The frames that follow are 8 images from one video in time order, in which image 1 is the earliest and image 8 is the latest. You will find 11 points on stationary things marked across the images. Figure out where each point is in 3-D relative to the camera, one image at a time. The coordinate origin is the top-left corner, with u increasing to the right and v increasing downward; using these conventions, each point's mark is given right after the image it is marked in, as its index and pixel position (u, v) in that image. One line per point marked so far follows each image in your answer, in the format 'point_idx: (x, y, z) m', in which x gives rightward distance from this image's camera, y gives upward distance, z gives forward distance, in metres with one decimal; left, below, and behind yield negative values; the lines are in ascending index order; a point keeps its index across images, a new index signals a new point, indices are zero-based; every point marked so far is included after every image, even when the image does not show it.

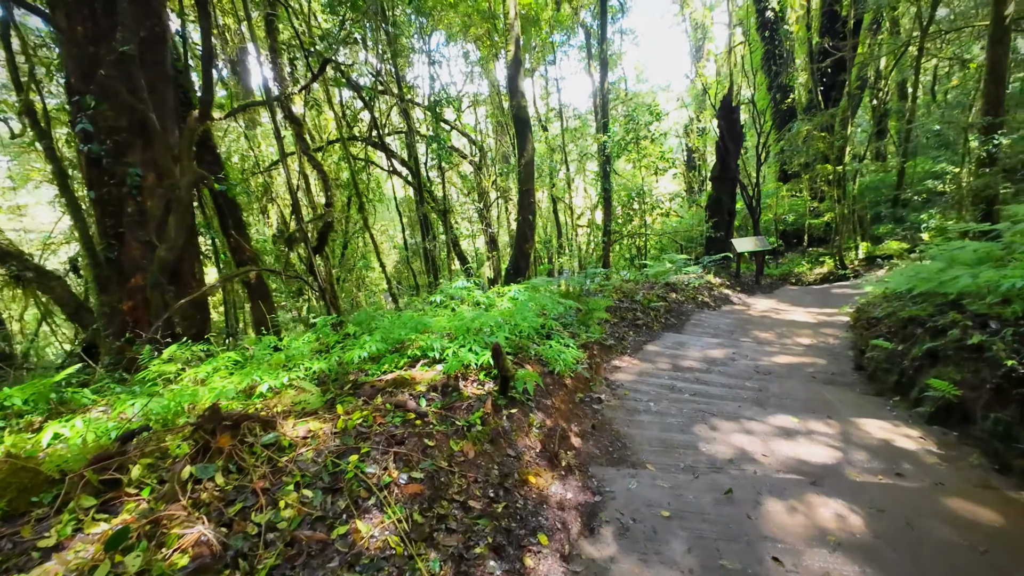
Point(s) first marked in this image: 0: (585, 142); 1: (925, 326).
0: (+2.5, +4.9, +14.9) m
1: (+3.8, -0.4, +3.9) m
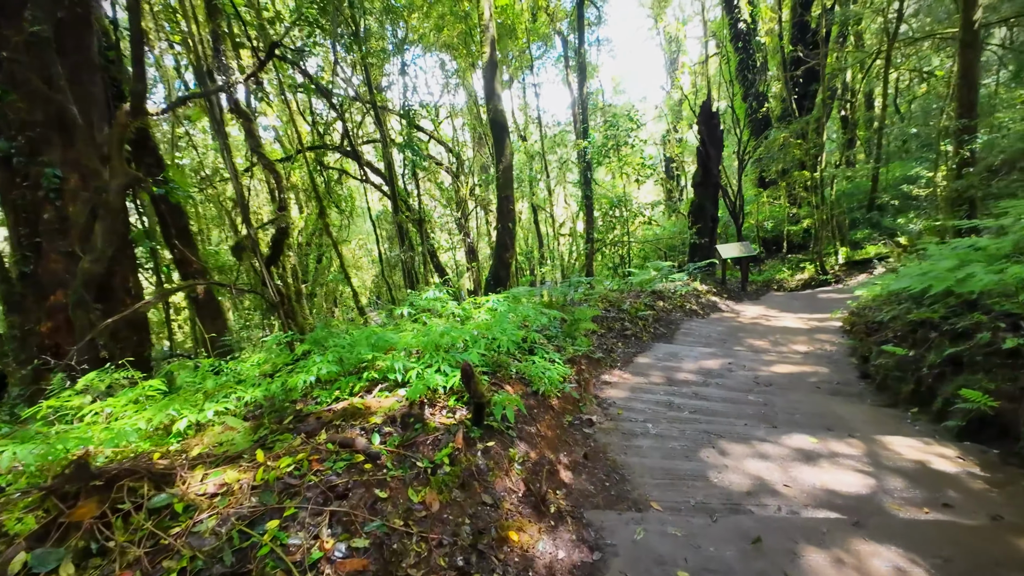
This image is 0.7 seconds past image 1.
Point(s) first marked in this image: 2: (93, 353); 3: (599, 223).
0: (+1.8, +4.6, +14.6) m
1: (+3.6, -0.4, +3.6) m
2: (-3.8, -0.6, +3.9) m
3: (+2.5, +1.8, +12.0) m
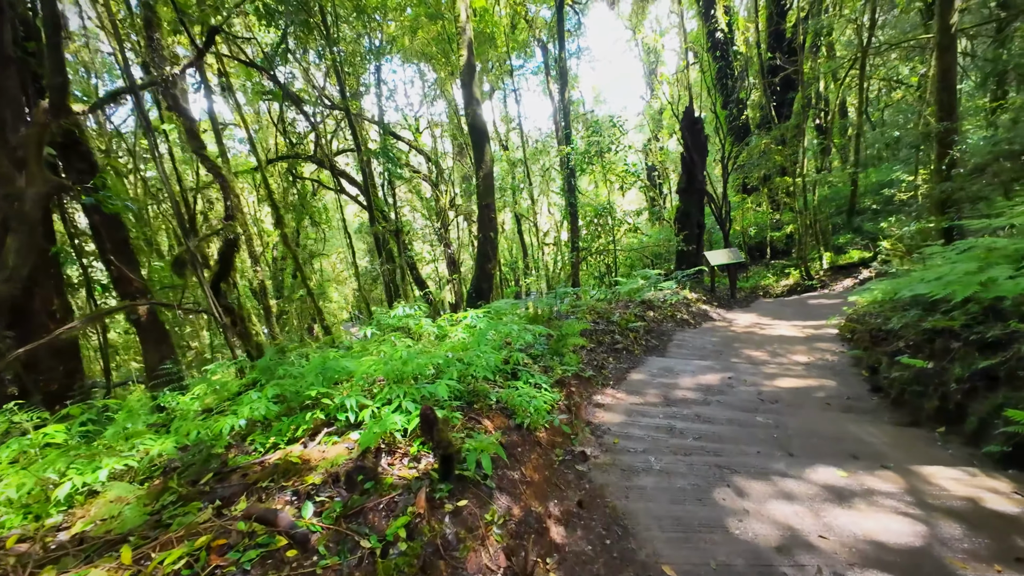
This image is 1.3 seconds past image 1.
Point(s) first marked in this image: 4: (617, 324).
0: (+1.2, +4.2, +14.4) m
1: (+3.4, -0.4, +3.3) m
2: (-3.9, -0.8, +3.3) m
3: (+2.0, +1.5, +11.7) m
4: (+1.5, -0.5, +6.3) m
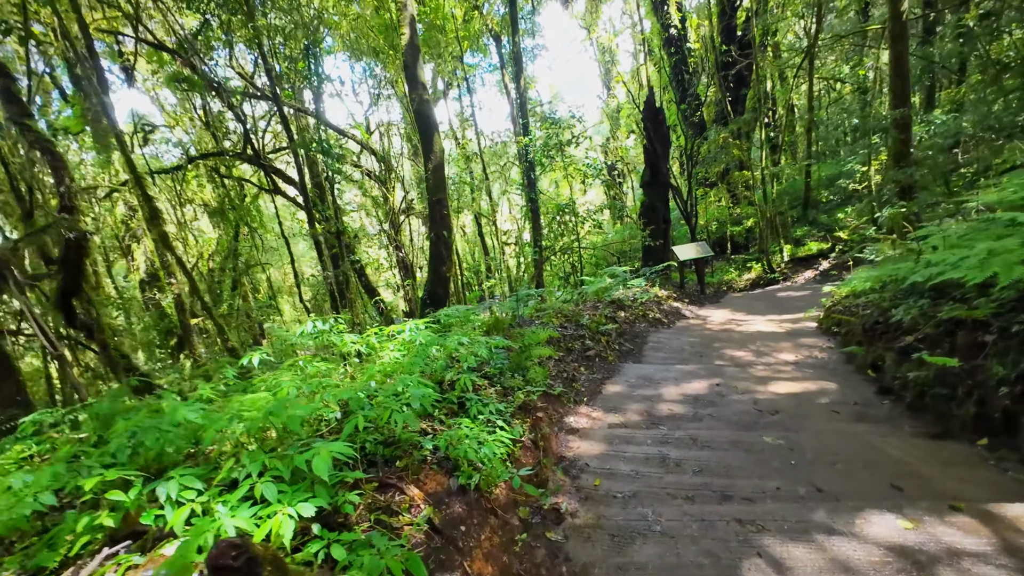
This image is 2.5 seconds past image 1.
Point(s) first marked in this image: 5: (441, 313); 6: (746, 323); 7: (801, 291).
0: (-0.2, +4.1, +13.7) m
1: (+3.1, -0.3, +2.8) m
2: (-4.2, -0.9, +2.2) m
3: (+0.9, +1.5, +11.1) m
4: (+1.0, -0.5, +5.7) m
5: (-0.8, -0.3, +5.0) m
6: (+3.7, -0.6, +6.9) m
7: (+6.4, -0.1, +9.5) m
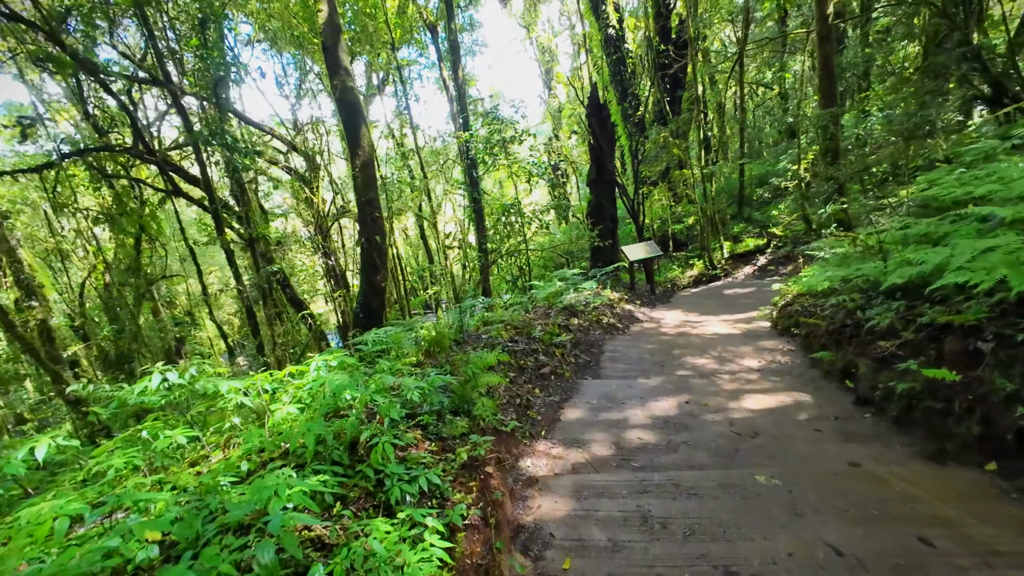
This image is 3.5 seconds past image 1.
0: (-2.0, +3.9, +12.9) m
1: (+2.8, -0.3, +2.5) m
2: (-4.4, -1.2, +1.0) m
3: (-0.5, +1.4, +10.5) m
4: (+0.3, -0.6, +5.1) m
5: (-1.4, -0.4, +4.2) m
6: (+2.9, -0.6, +6.7) m
7: (+5.2, 0.0, +9.5) m
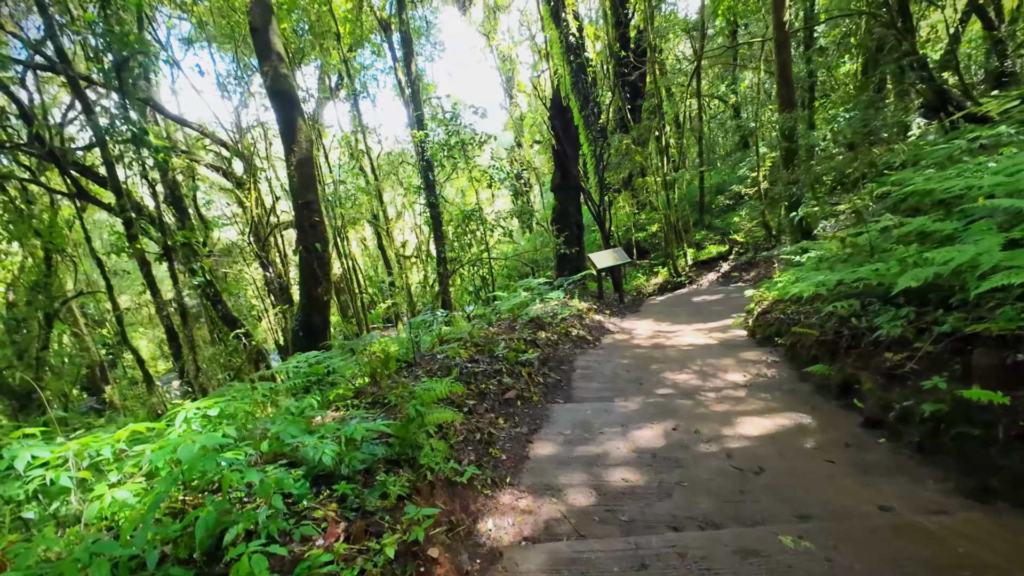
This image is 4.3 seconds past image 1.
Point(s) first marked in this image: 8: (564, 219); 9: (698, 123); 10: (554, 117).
0: (-3.1, +3.6, +12.2) m
1: (+2.5, -0.3, +2.1) m
2: (-4.4, -1.3, 0.0) m
3: (-1.3, +1.1, +9.8) m
4: (-0.1, -0.8, +4.5) m
5: (-1.7, -0.6, +3.5) m
6: (+2.4, -0.7, +6.3) m
7: (+4.4, -0.2, +9.3) m
8: (+1.2, +1.6, +10.3) m
9: (+7.4, +6.6, +17.1) m
10: (+1.0, +4.0, +10.0) m
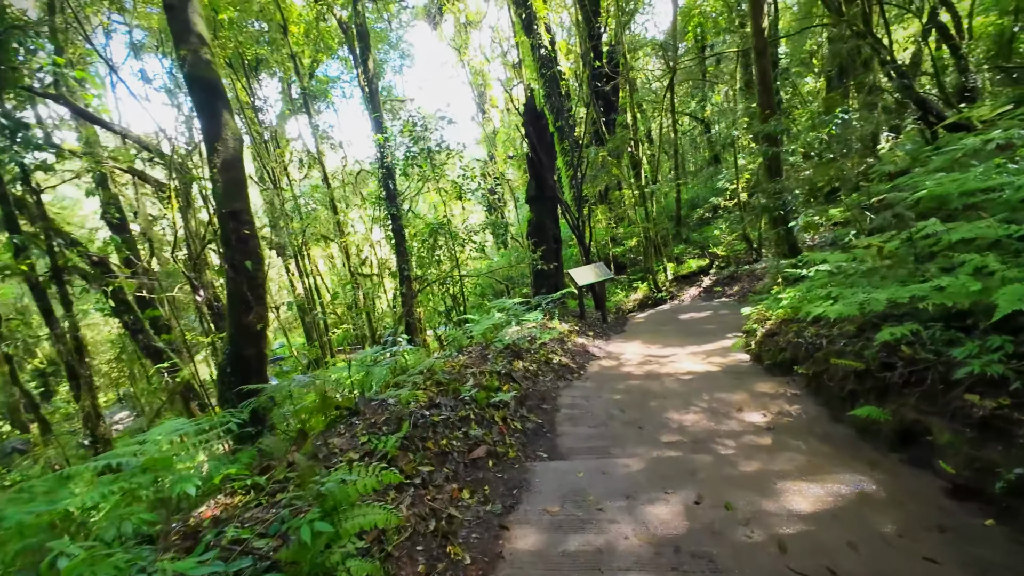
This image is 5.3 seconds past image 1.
0: (-3.9, +3.0, +11.3) m
1: (+2.4, -0.4, +1.4) m
2: (-4.4, -1.4, -1.1) m
3: (-1.9, +0.7, +8.9) m
4: (-0.4, -1.0, +3.6) m
5: (-1.9, -0.8, +2.5) m
6: (+2.0, -0.9, +5.5) m
7: (+3.8, -0.5, +8.7) m
8: (+0.6, +1.2, +9.5) m
9: (+6.4, +6.0, +16.9) m
10: (+0.4, +3.6, +9.3) m
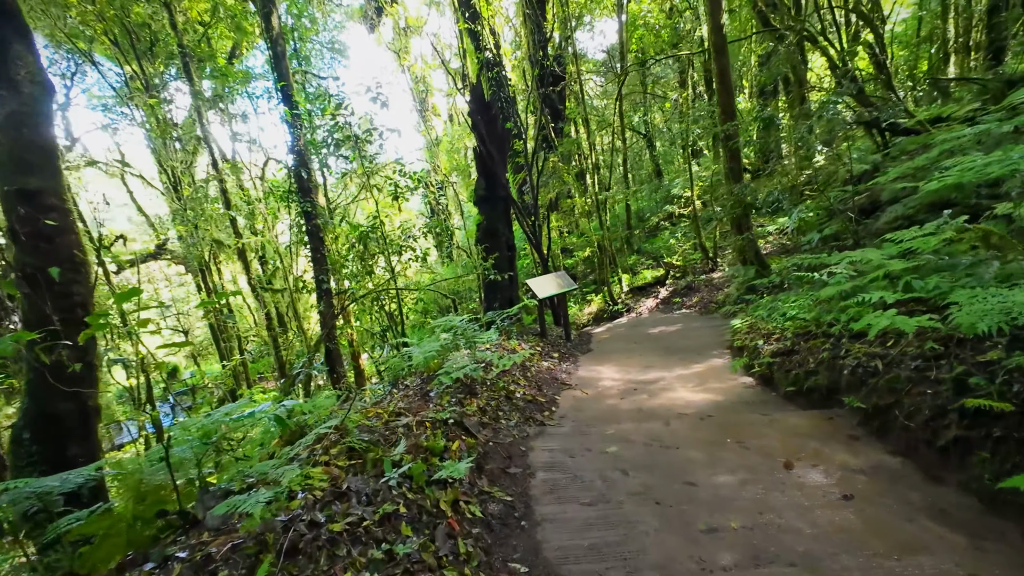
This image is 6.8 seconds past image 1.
0: (-5.1, +2.6, +9.6) m
1: (+2.4, -0.3, +0.4) m
2: (-4.0, -1.3, -2.9) m
3: (-2.8, +0.4, +7.4) m
4: (-0.6, -1.0, +2.3) m
5: (-2.0, -0.8, +1.0) m
6: (+1.5, -1.0, +4.5) m
7: (+2.9, -0.7, +7.8) m
8: (-0.4, +0.9, +8.3) m
9: (+4.3, +5.5, +16.6) m
10: (-0.7, +3.3, +8.2) m
